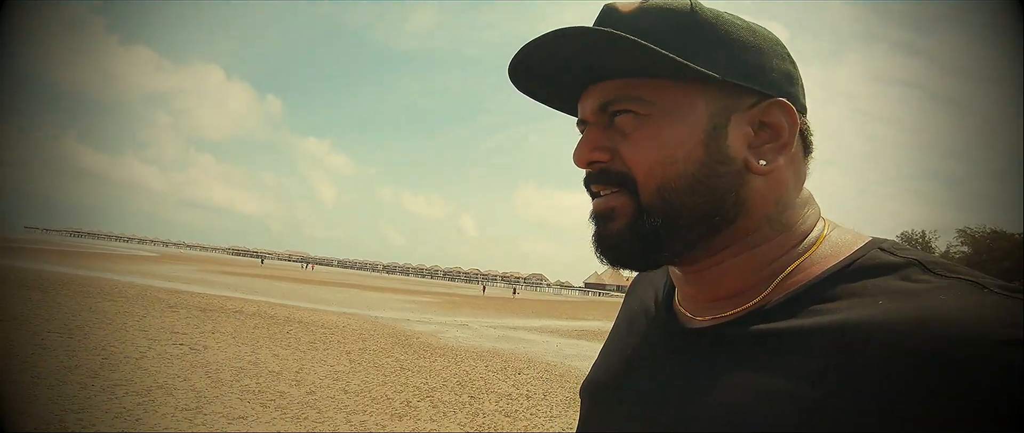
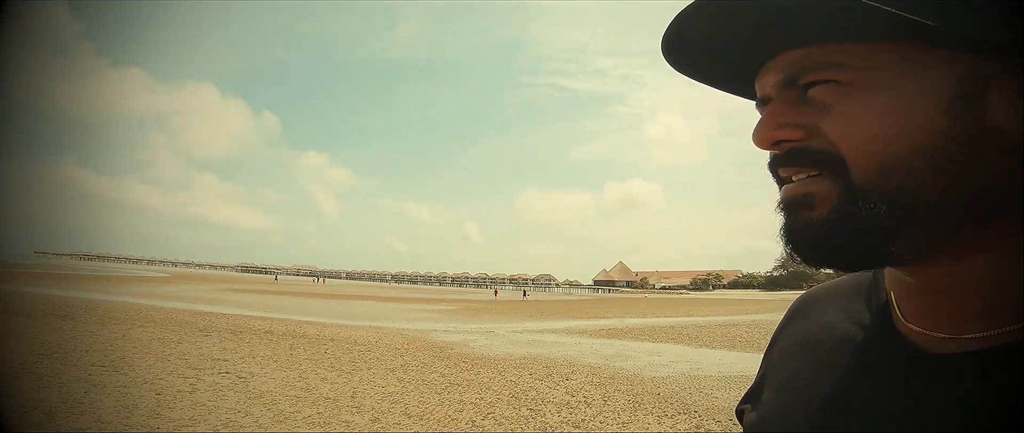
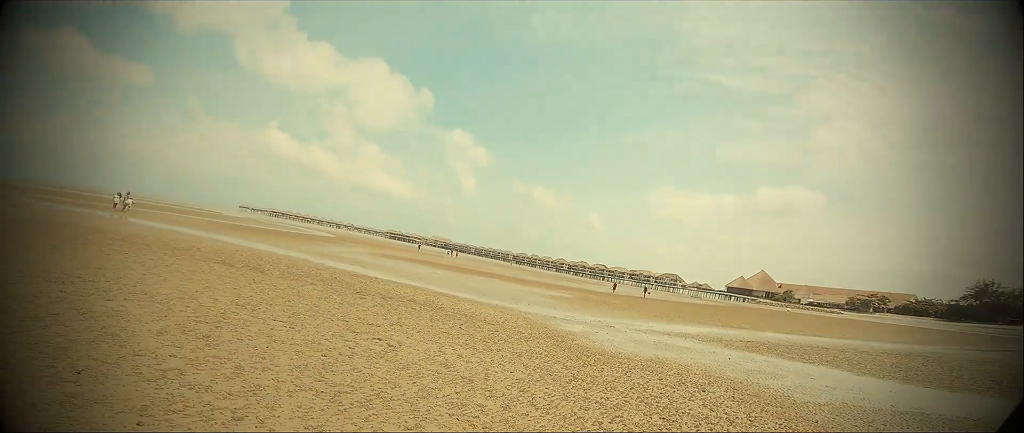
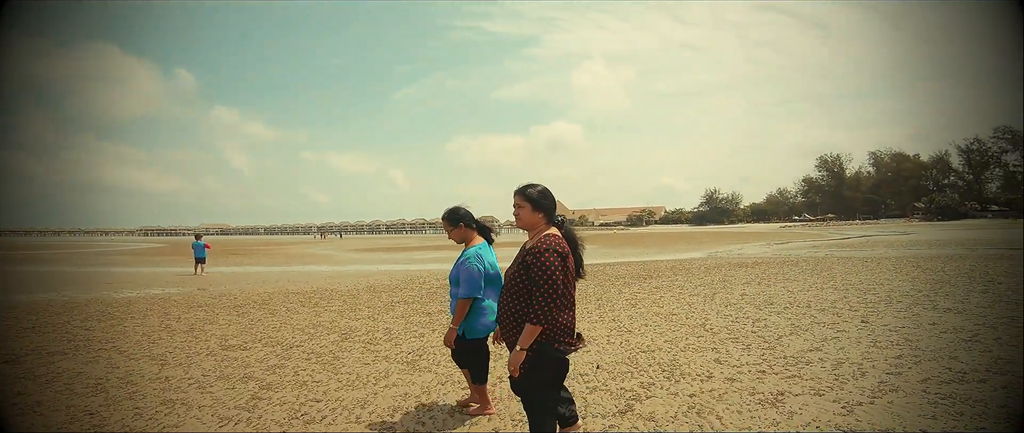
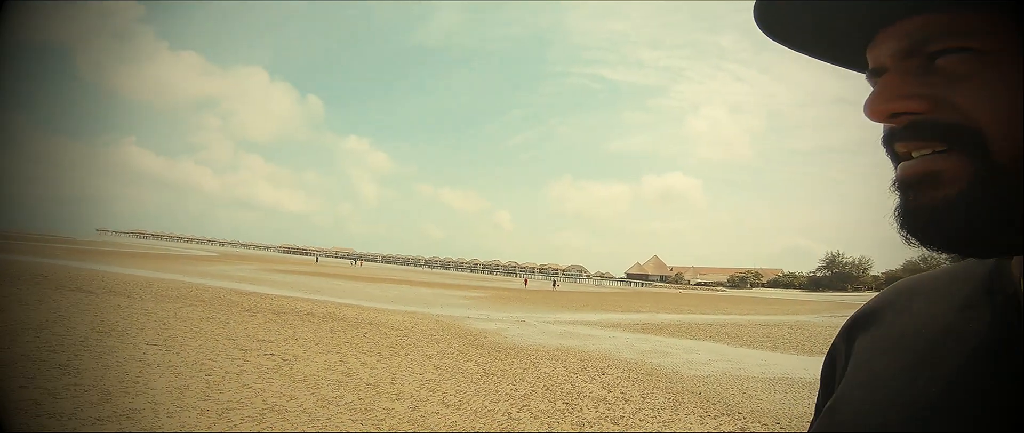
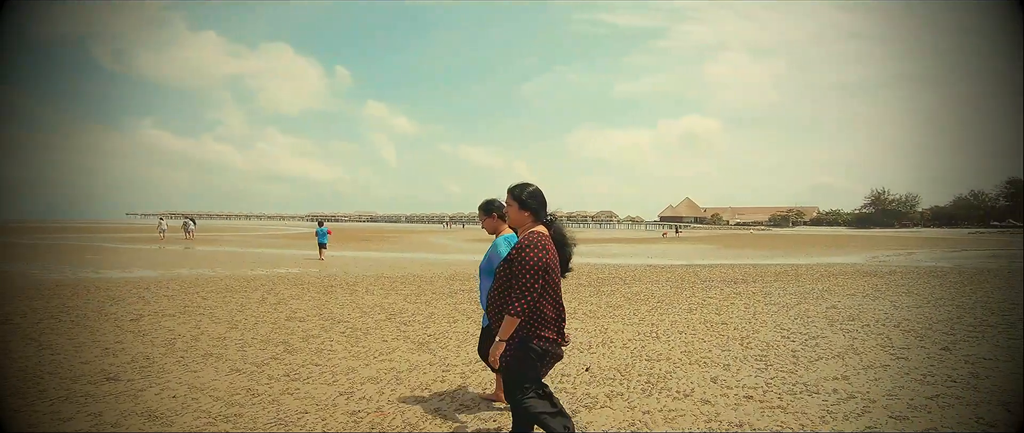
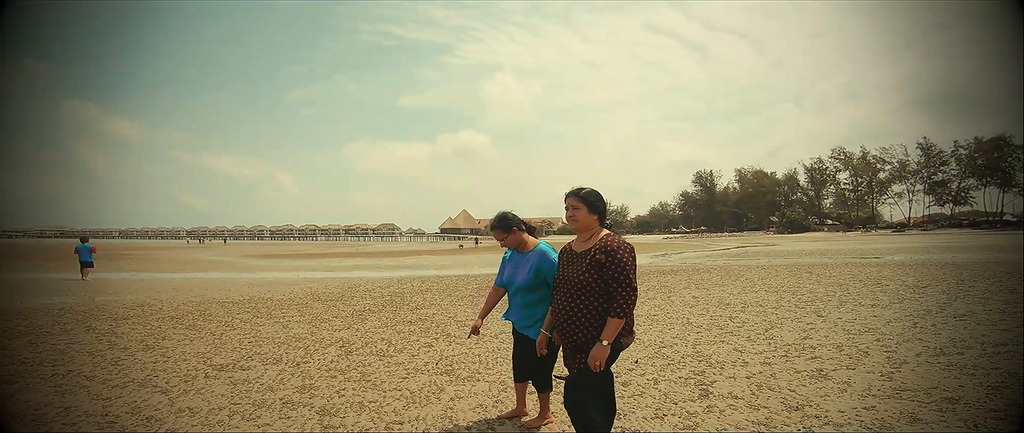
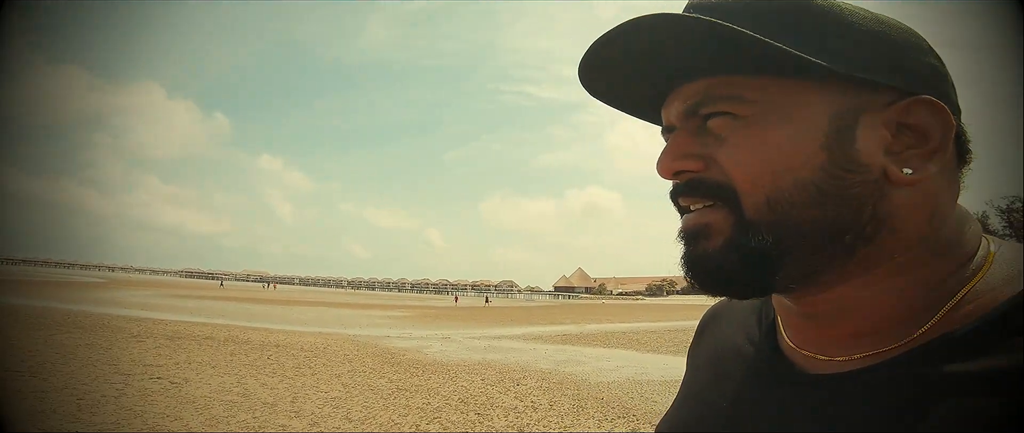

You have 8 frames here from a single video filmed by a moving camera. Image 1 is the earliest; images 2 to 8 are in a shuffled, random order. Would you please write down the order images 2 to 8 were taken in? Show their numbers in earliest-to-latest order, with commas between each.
8, 2, 5, 3, 6, 4, 7
